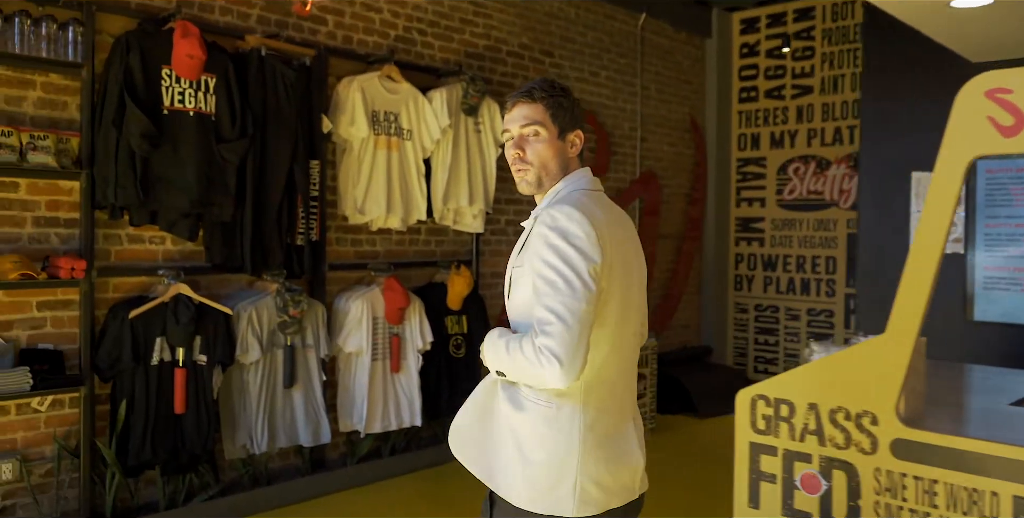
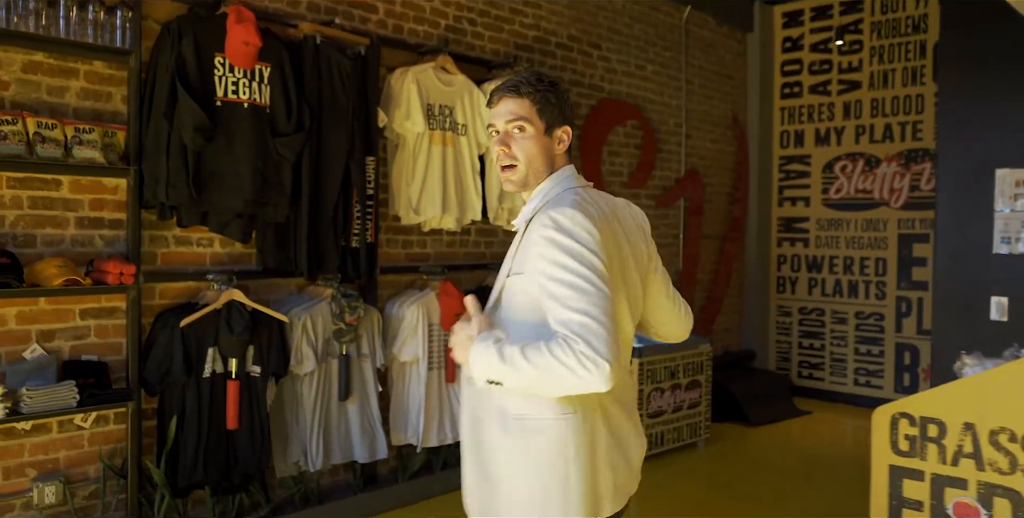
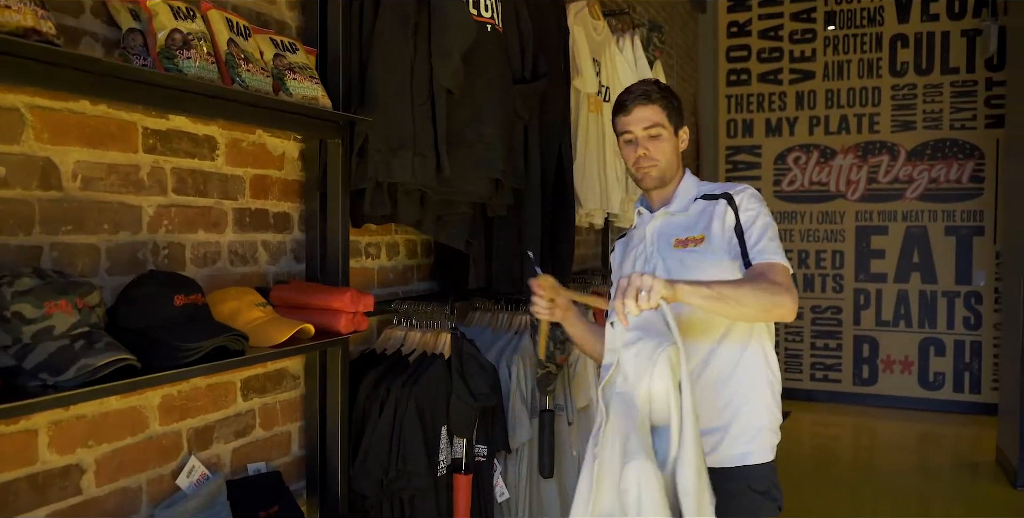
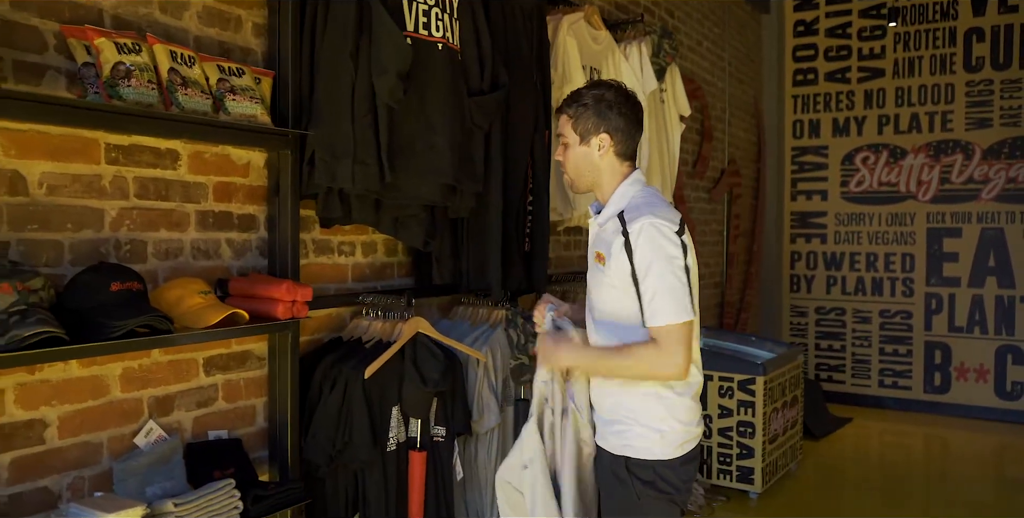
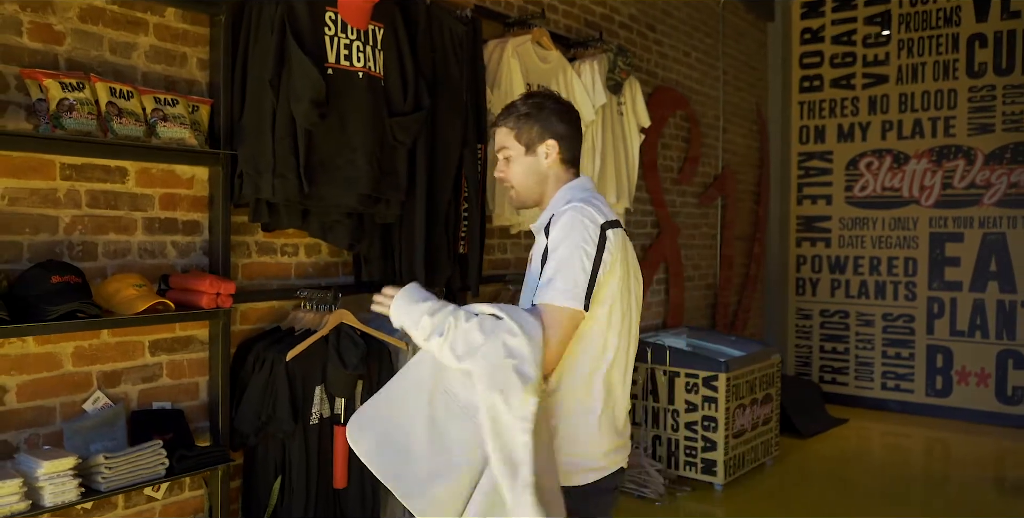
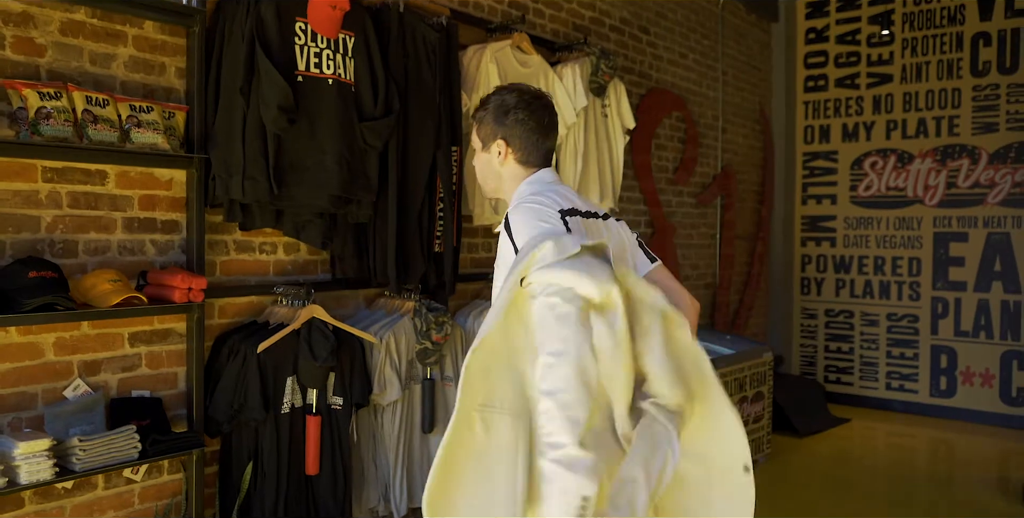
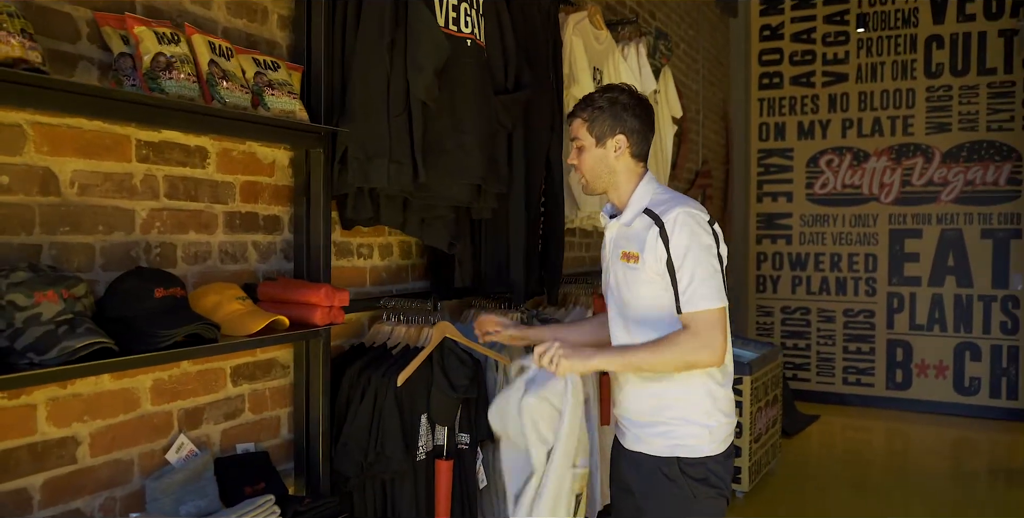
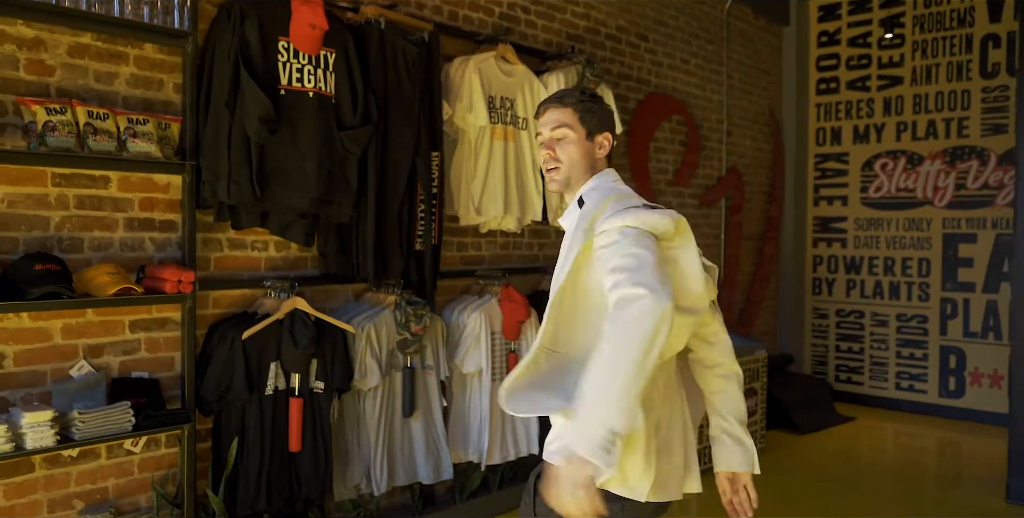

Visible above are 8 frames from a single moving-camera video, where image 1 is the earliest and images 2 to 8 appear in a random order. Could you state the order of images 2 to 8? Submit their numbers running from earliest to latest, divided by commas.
2, 8, 6, 5, 4, 7, 3
